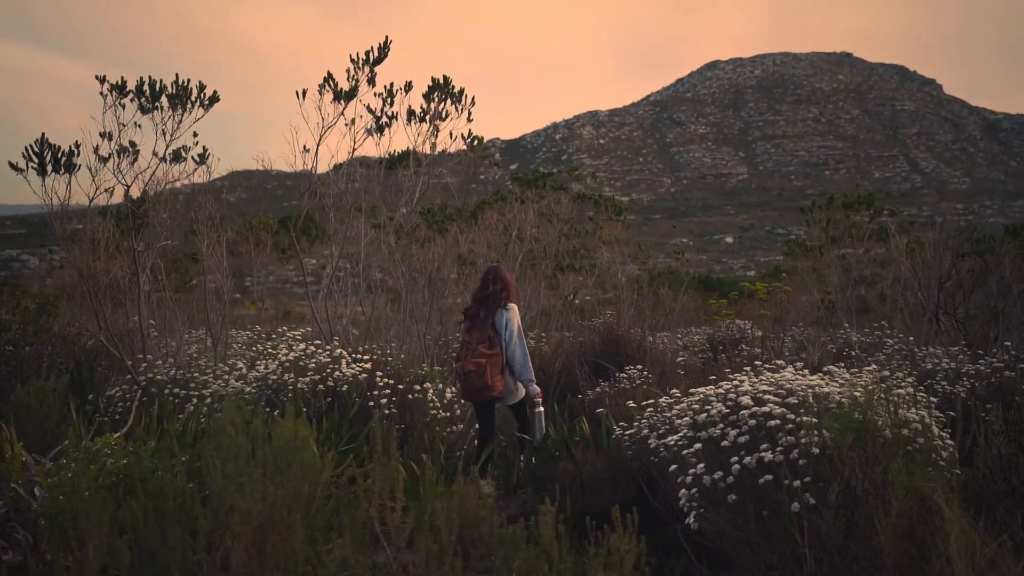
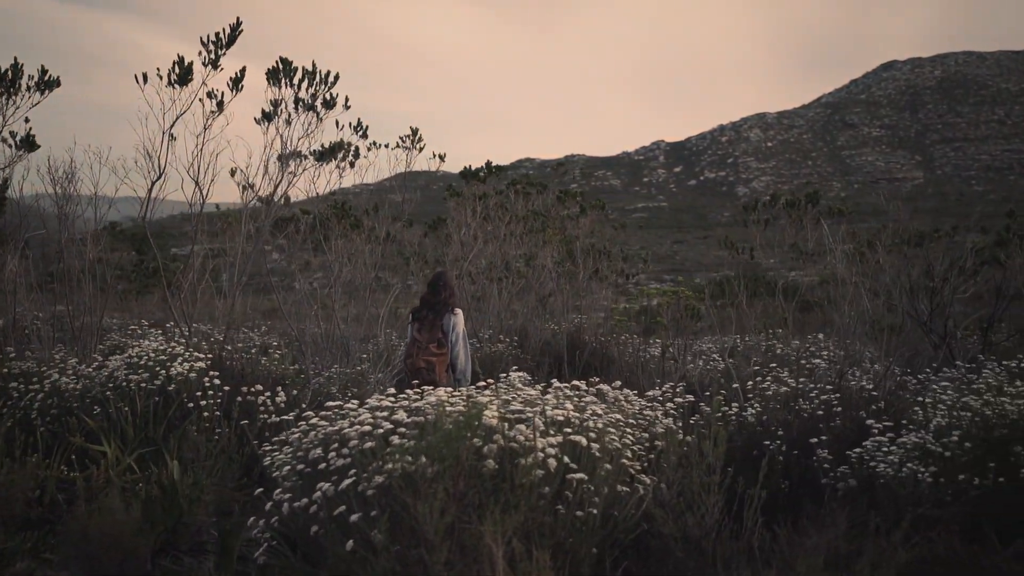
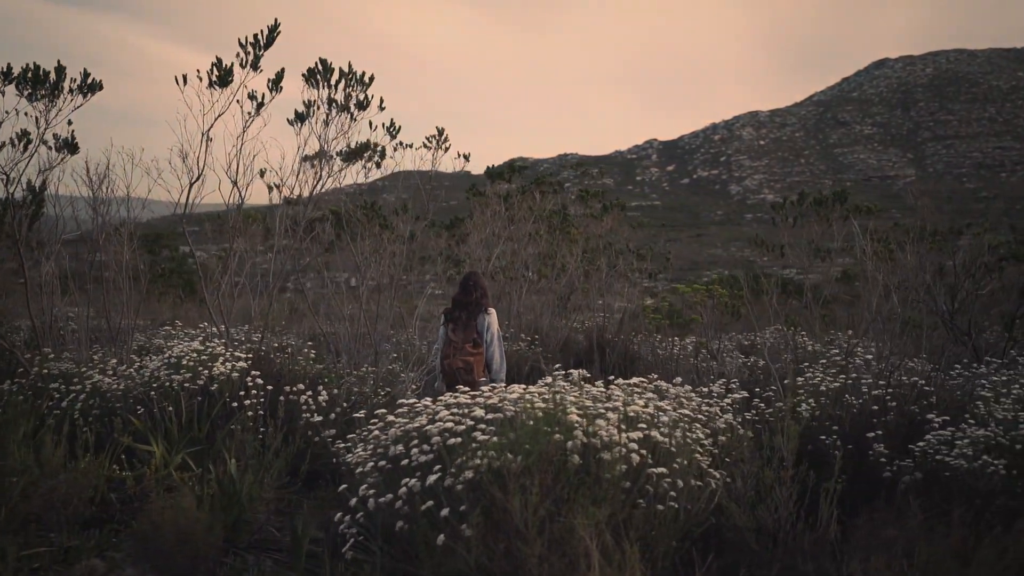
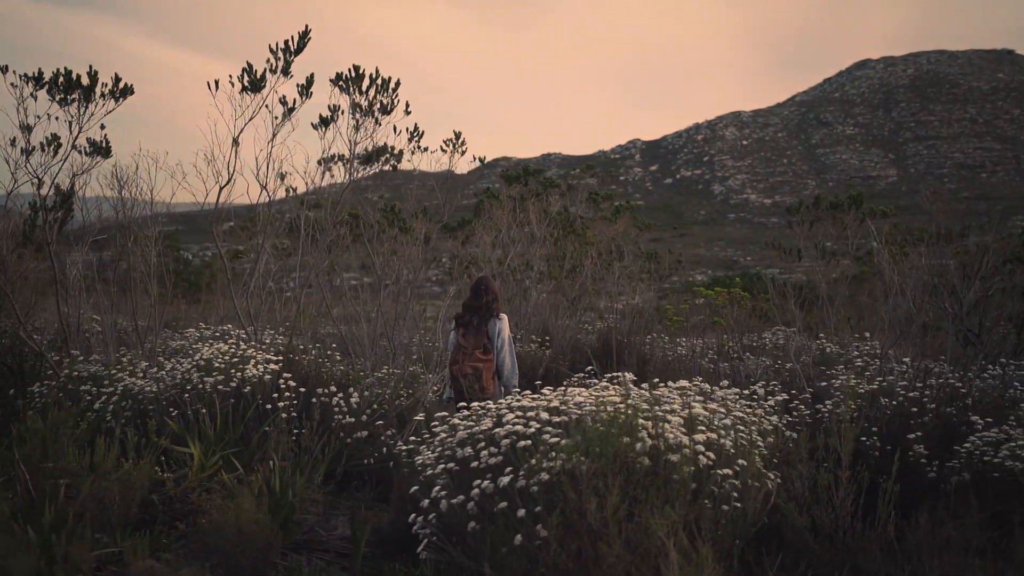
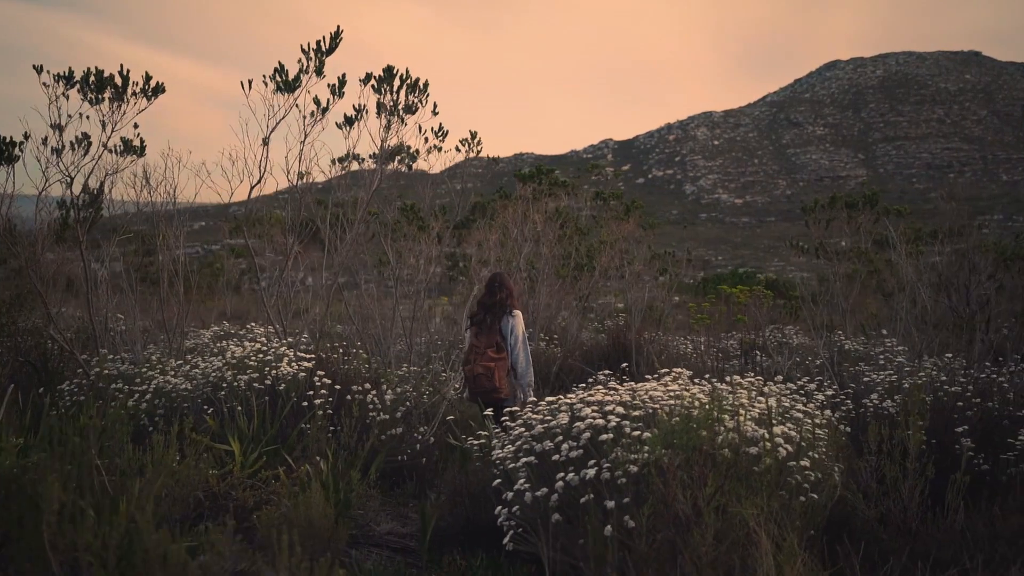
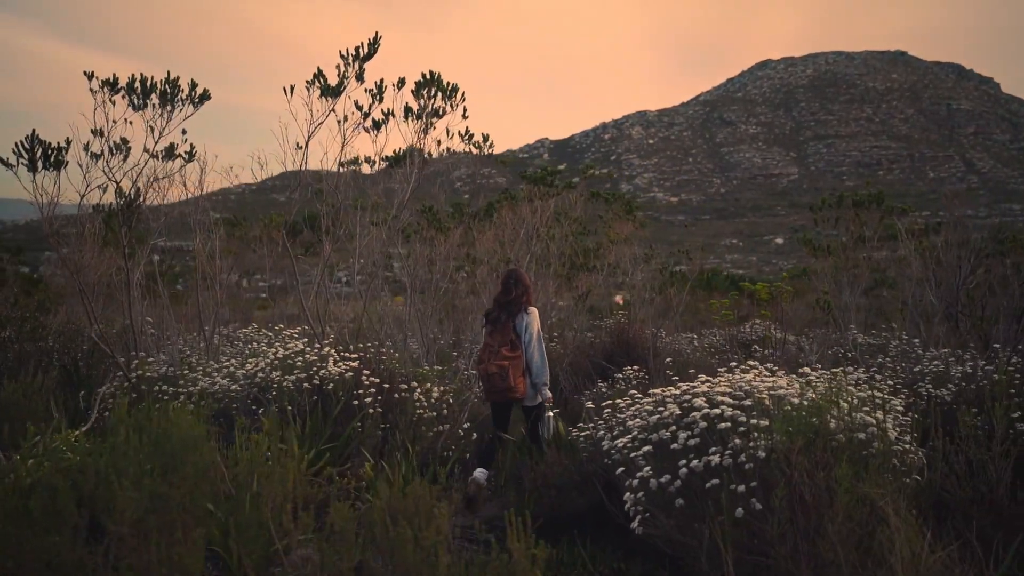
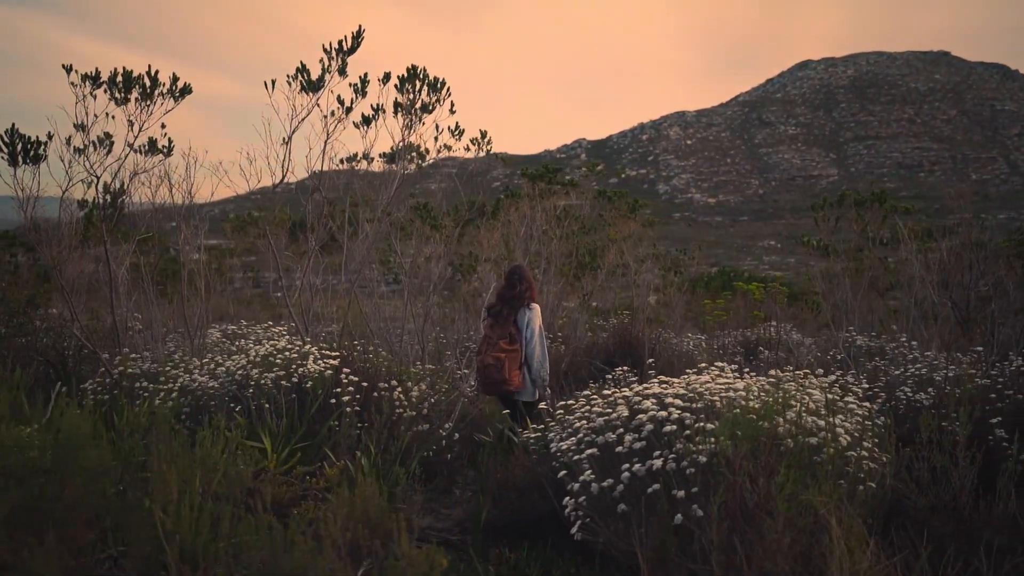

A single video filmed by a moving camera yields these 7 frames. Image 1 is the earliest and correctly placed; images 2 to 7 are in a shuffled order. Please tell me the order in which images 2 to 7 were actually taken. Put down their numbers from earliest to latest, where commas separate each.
6, 7, 5, 4, 3, 2
